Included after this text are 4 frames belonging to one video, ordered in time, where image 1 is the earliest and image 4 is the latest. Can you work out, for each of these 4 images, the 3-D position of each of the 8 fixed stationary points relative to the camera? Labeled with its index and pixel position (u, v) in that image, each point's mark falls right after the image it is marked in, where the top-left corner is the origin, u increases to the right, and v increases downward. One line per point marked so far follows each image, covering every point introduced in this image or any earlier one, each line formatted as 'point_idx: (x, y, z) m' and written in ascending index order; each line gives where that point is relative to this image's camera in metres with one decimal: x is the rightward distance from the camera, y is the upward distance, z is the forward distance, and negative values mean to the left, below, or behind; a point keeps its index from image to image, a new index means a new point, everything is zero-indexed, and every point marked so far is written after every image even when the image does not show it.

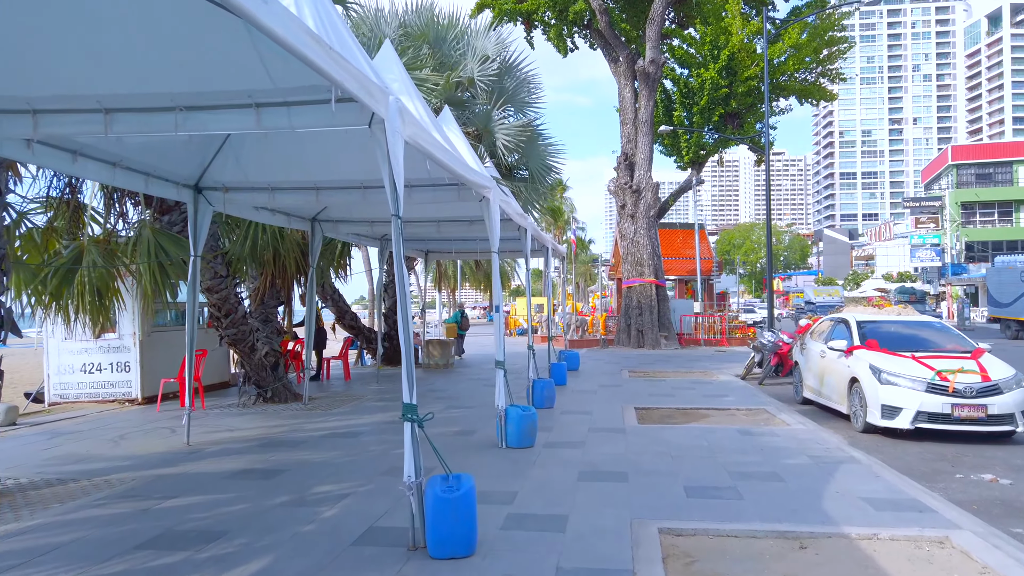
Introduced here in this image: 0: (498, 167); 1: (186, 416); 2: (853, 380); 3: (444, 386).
0: (-0.3, +2.7, +16.7) m
1: (-3.6, -1.4, +8.4) m
2: (+4.7, -1.3, +10.3) m
3: (-1.3, -1.9, +14.7) m
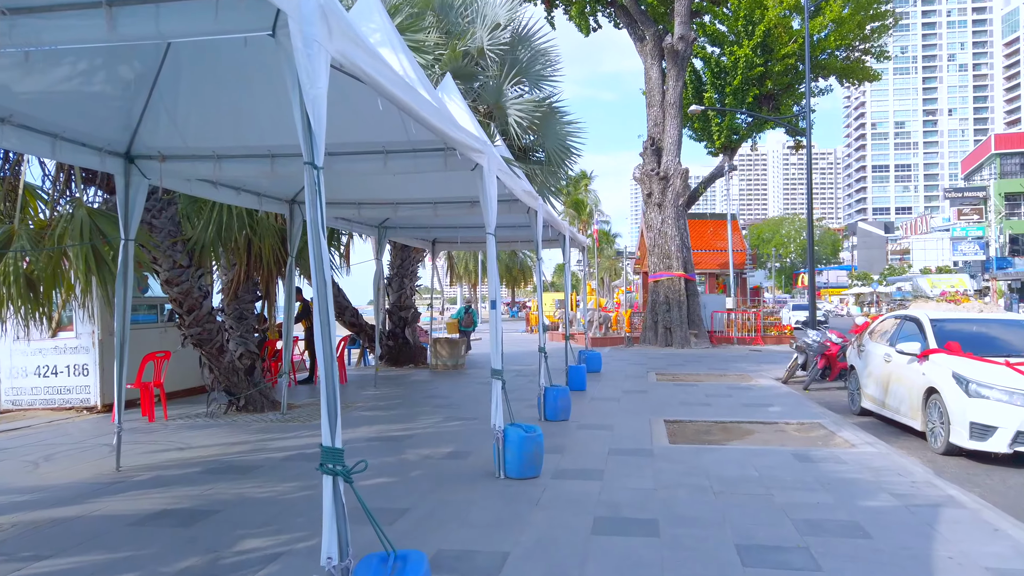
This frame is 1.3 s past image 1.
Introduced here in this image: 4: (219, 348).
0: (0.0, +2.8, +15.1) m
1: (-3.6, -1.3, +6.9) m
2: (+4.7, -1.2, +8.5) m
3: (-1.1, -1.8, +13.1) m
4: (-3.7, -0.8, +9.6) m
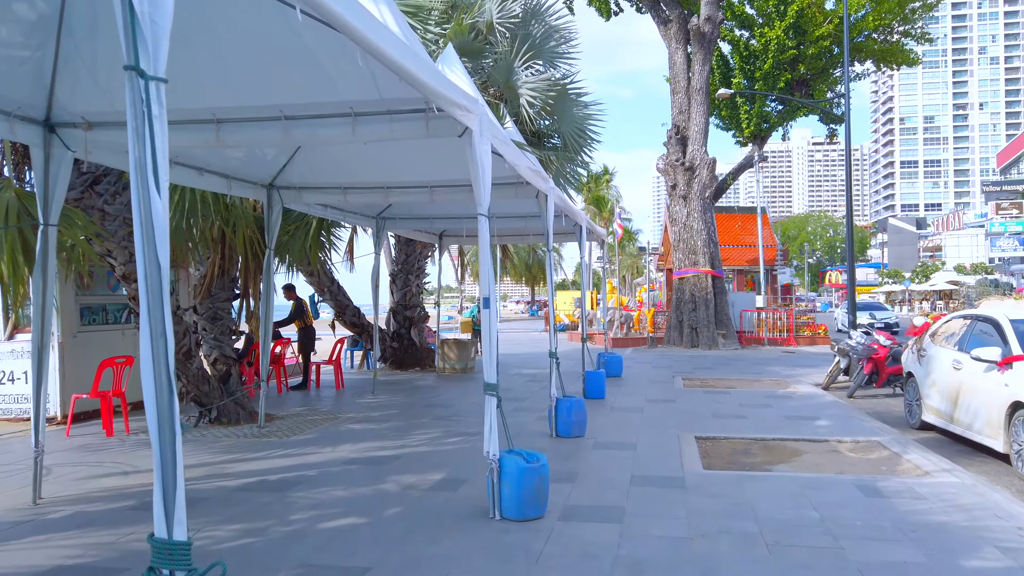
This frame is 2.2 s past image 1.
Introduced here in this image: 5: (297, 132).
0: (+0.2, +2.9, +13.9) m
1: (-3.6, -1.3, +5.7) m
2: (+4.8, -1.1, +7.1) m
3: (-0.9, -1.7, +11.9) m
4: (-3.7, -0.7, +8.5) m
5: (-1.6, +1.2, +5.5) m
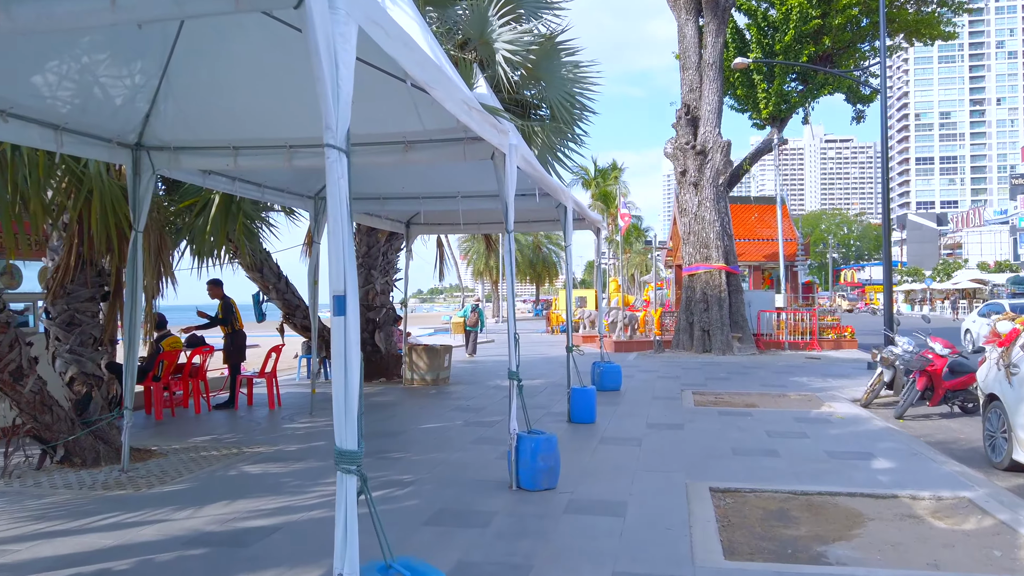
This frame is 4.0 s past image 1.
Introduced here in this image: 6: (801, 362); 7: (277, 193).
0: (-0.2, +2.9, +11.6) m
1: (-4.1, -1.3, +3.5) m
2: (+4.3, -1.1, +4.8) m
3: (-1.3, -1.7, +9.6) m
4: (-4.1, -0.7, +6.2) m
5: (-2.1, +1.2, +3.3) m
6: (+6.7, -1.7, +17.4) m
7: (-2.6, +1.1, +8.5) m
